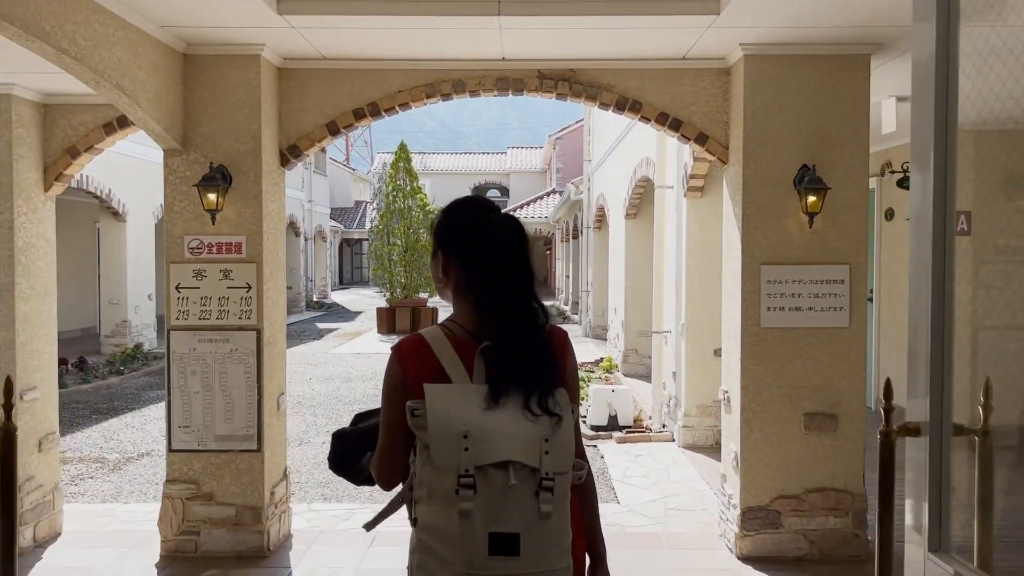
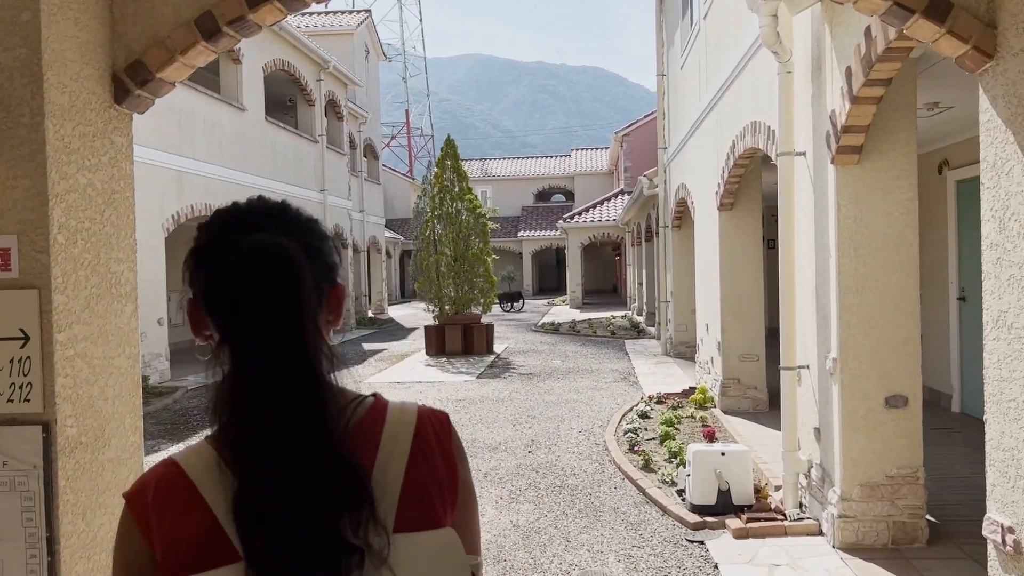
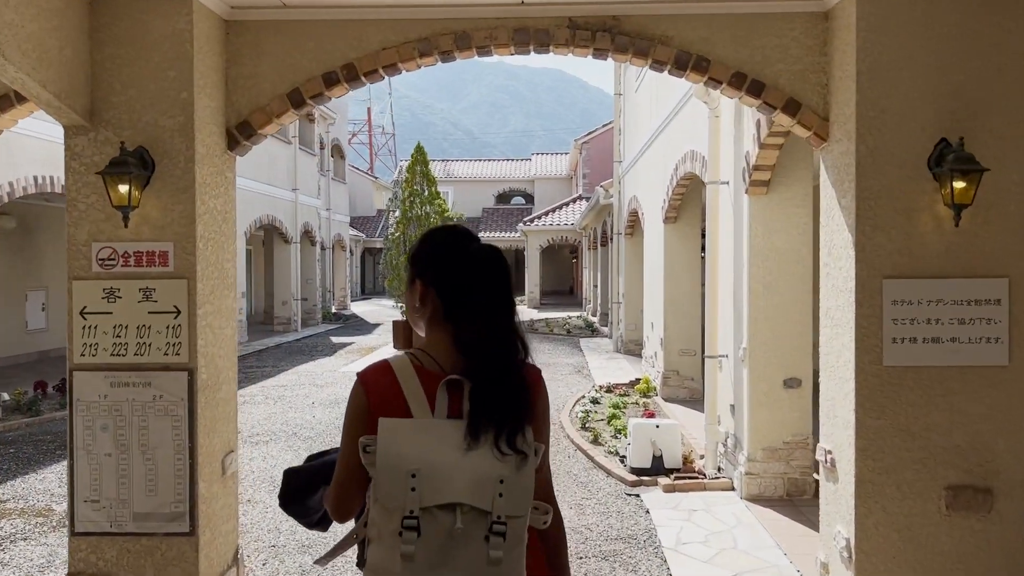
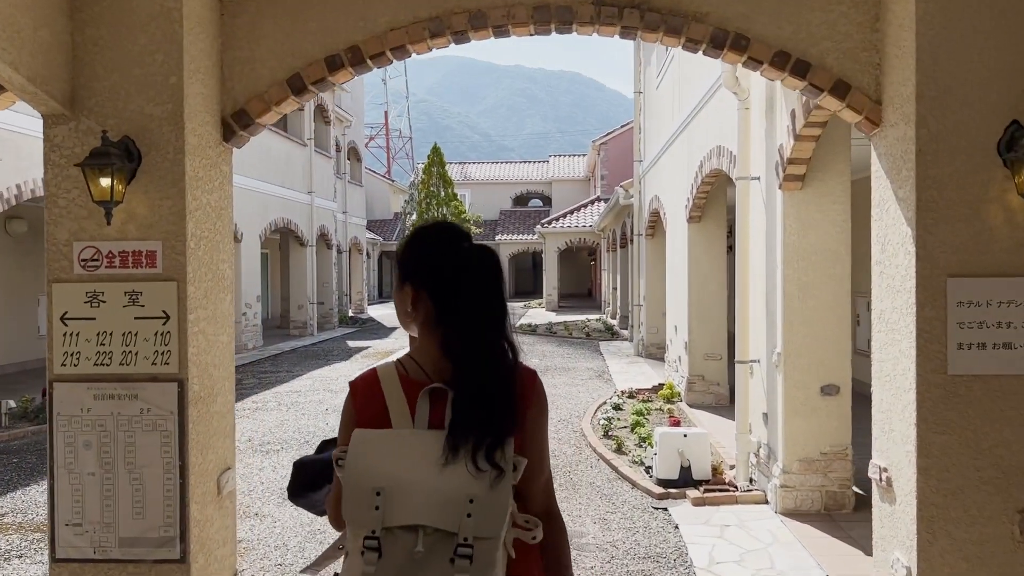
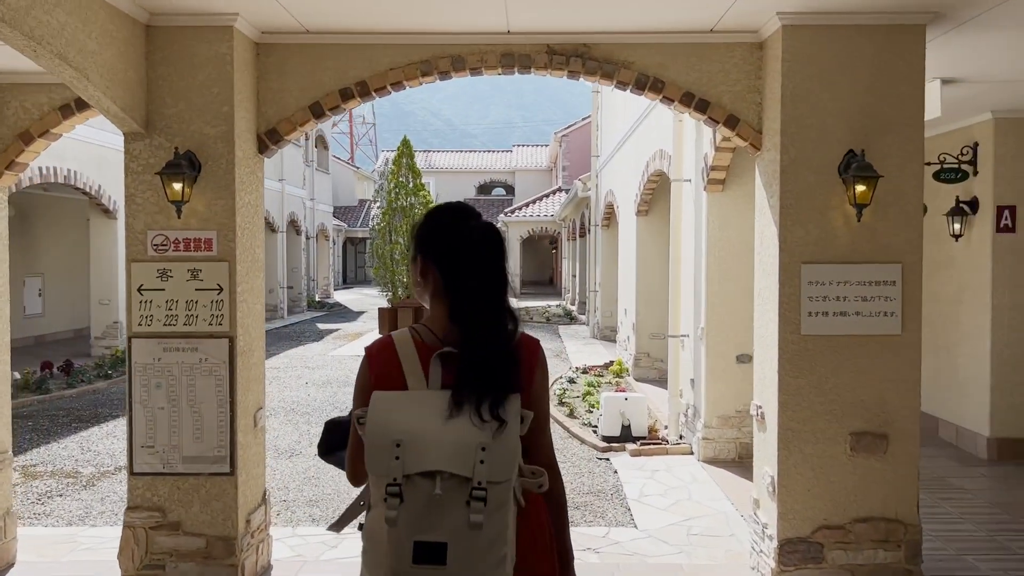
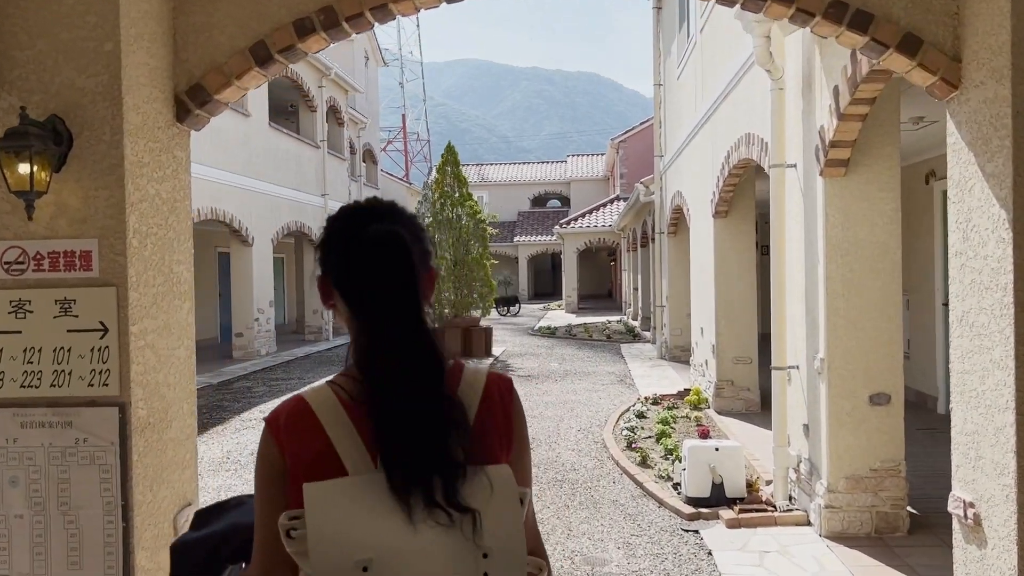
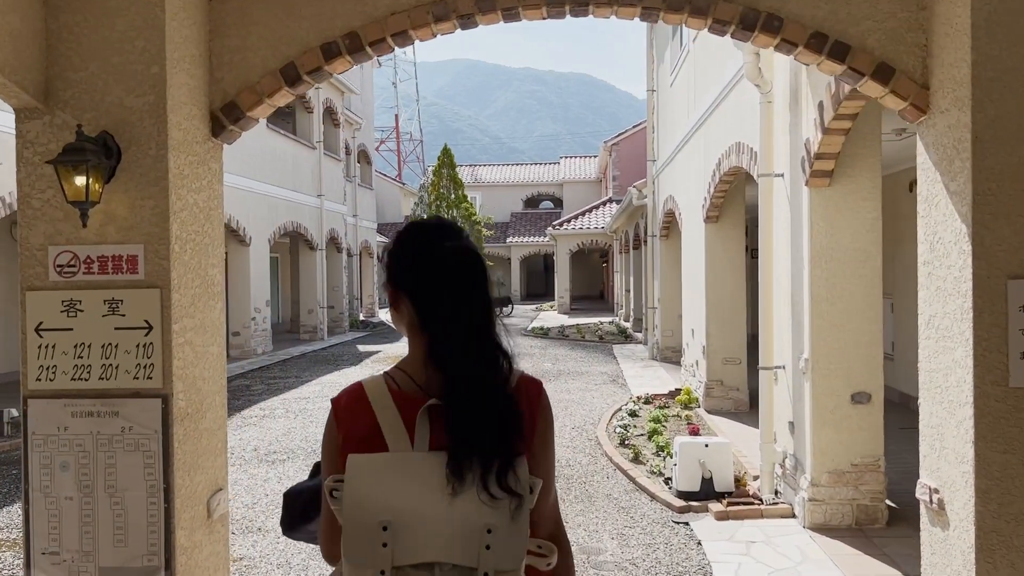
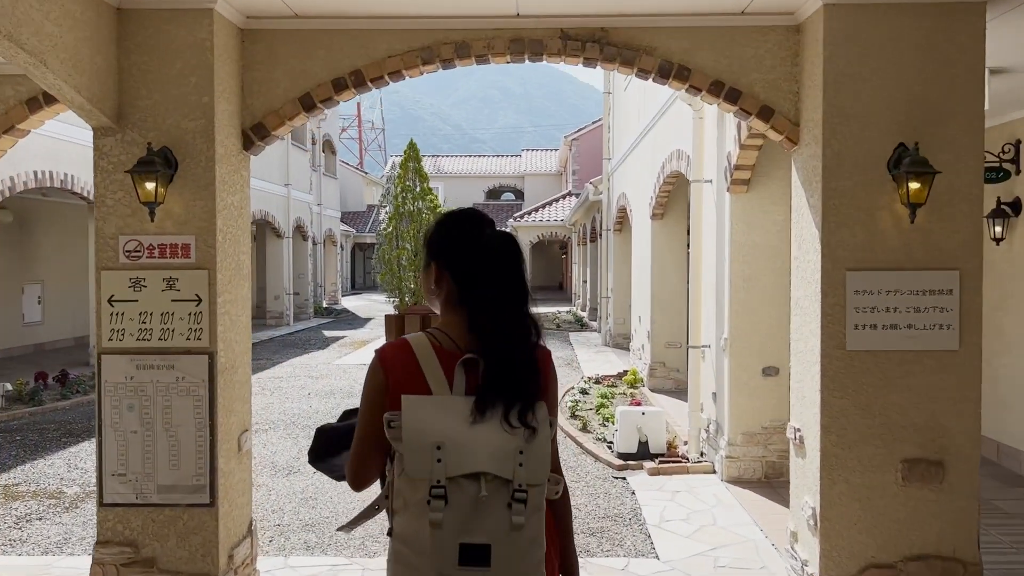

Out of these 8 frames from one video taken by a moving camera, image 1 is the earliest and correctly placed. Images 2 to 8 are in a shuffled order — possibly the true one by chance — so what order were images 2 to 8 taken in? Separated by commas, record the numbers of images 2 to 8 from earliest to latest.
5, 8, 3, 4, 7, 6, 2
